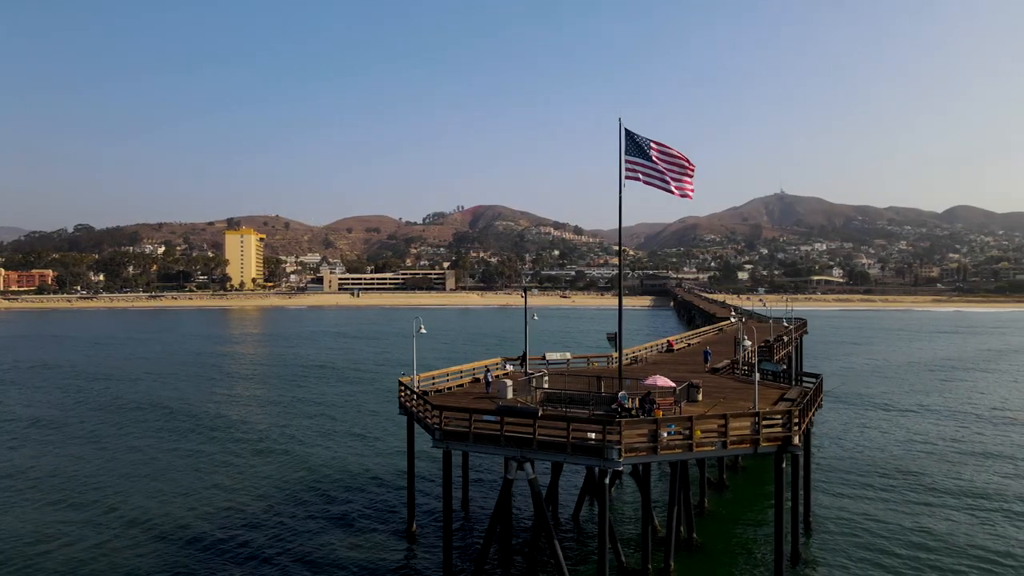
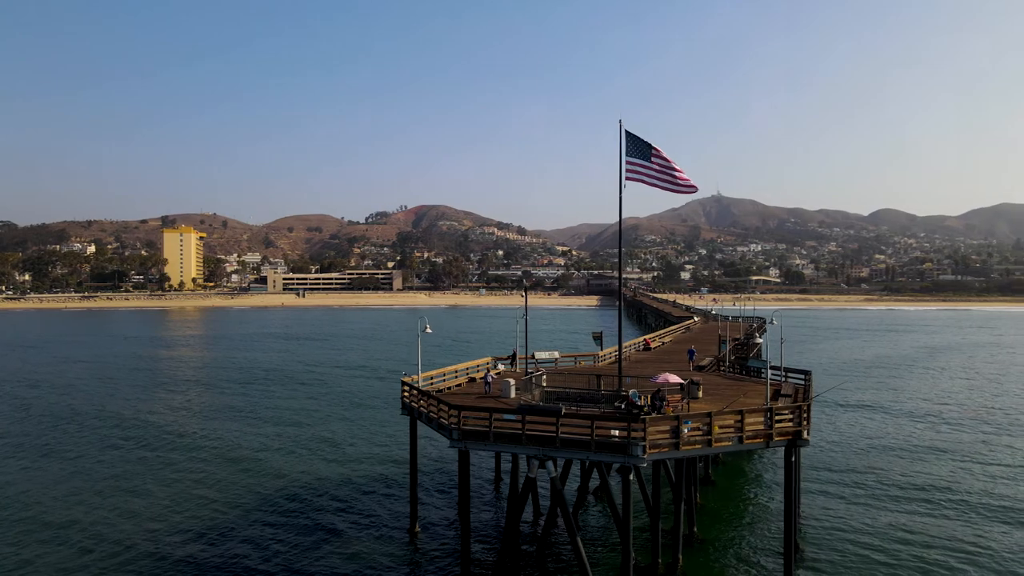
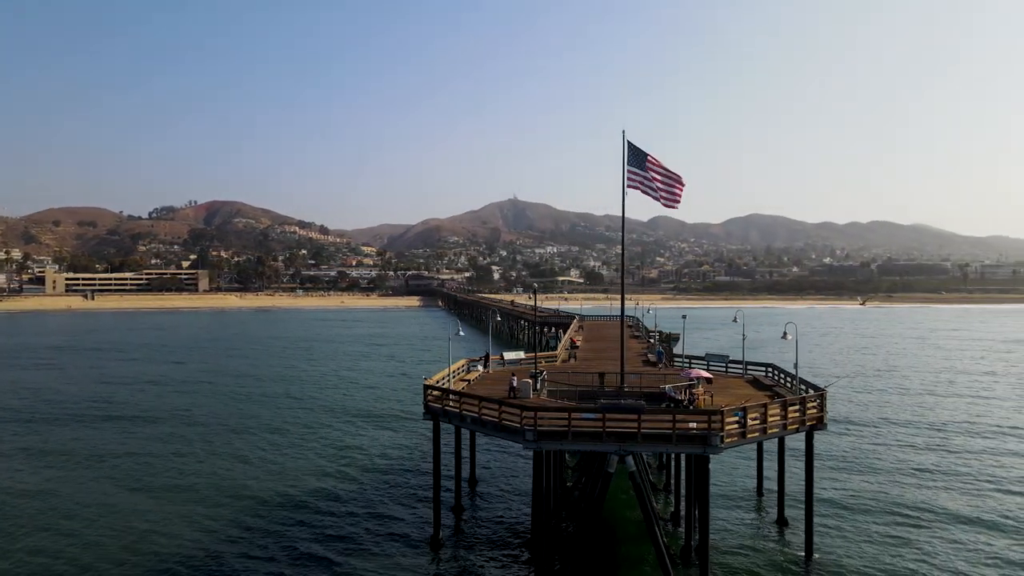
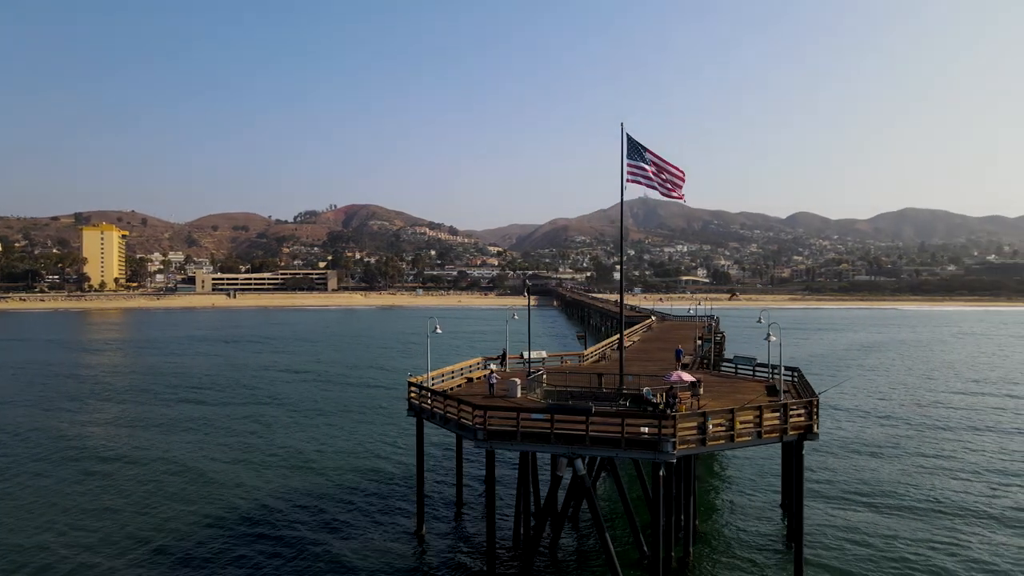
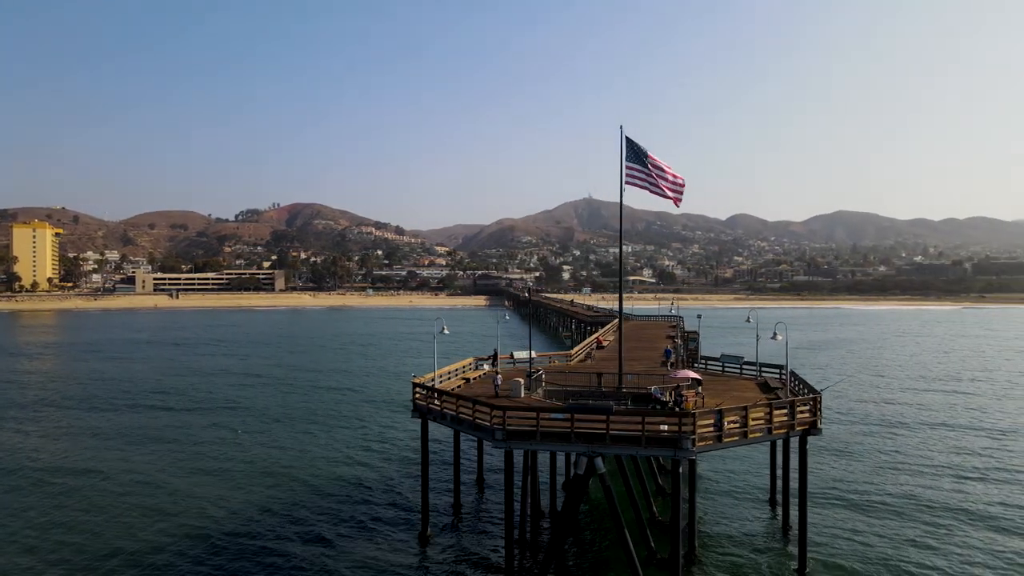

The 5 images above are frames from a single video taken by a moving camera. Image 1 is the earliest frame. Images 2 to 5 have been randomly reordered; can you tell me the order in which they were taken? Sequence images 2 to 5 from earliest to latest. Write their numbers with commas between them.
2, 4, 5, 3
